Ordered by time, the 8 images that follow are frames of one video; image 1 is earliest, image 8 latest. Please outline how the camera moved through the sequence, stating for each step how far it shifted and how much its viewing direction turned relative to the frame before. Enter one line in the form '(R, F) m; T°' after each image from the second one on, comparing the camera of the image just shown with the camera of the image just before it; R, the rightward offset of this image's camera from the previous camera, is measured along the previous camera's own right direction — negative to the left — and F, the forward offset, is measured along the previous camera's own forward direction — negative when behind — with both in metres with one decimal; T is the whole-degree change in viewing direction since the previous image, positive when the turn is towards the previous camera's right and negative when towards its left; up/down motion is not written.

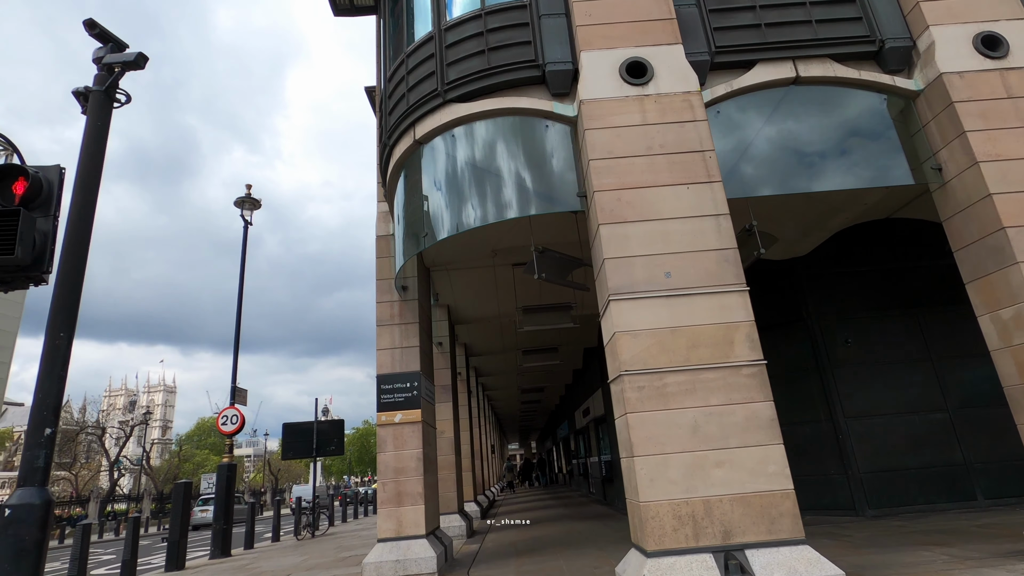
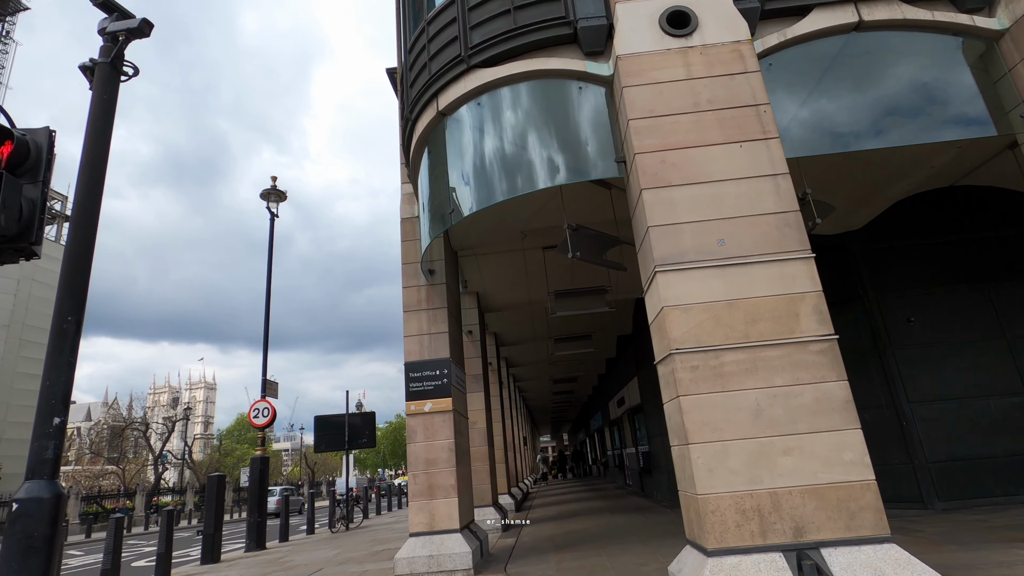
(-0.1, +0.5) m; -3°
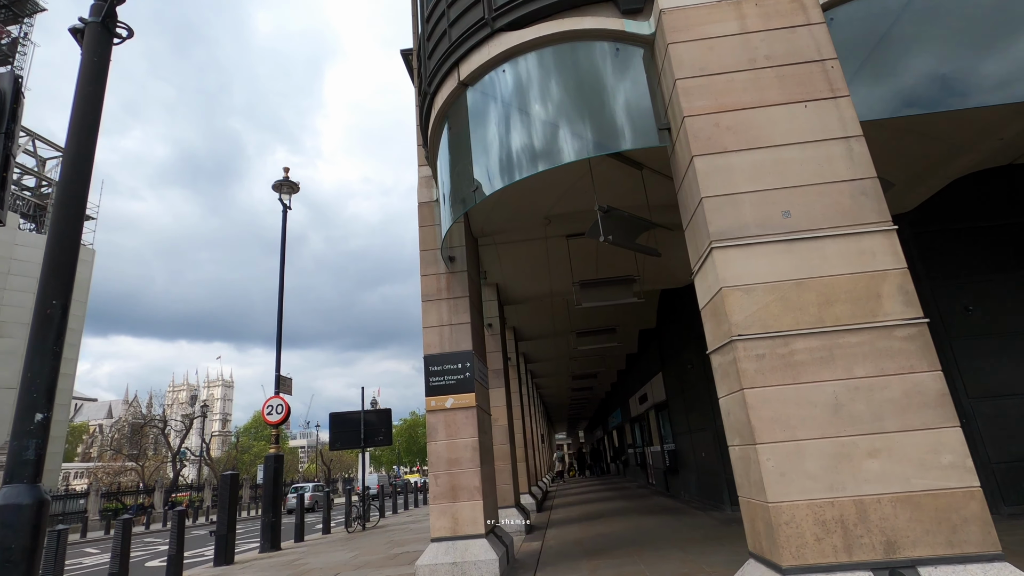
(-0.2, +0.5) m; -1°
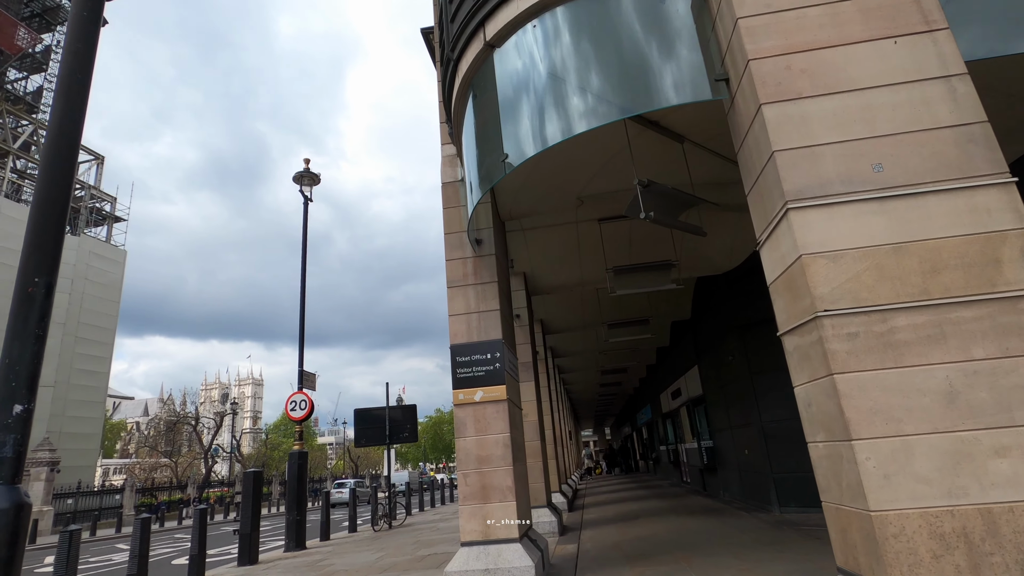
(-0.1, +0.6) m; -2°
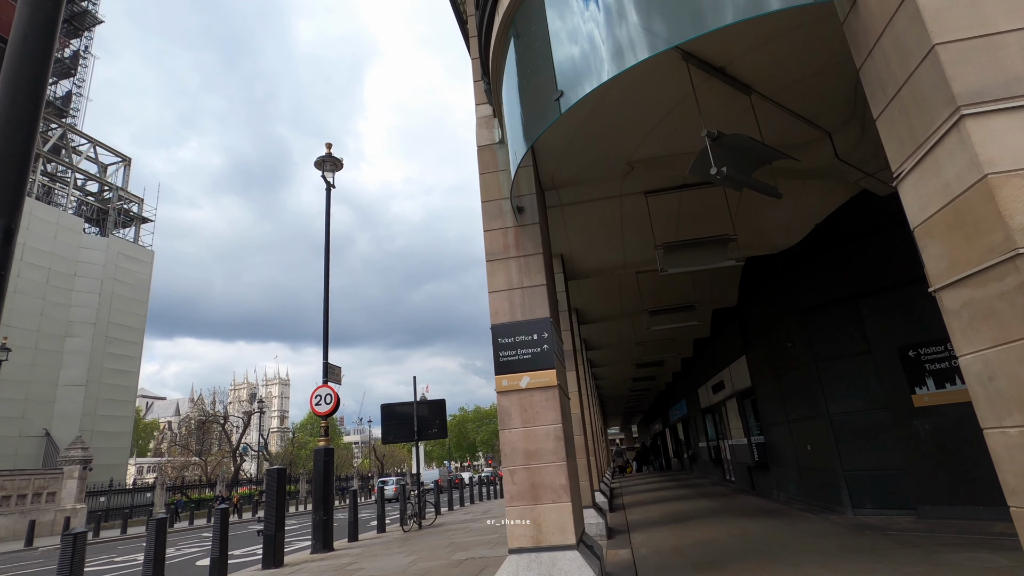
(-0.3, +0.8) m; -2°
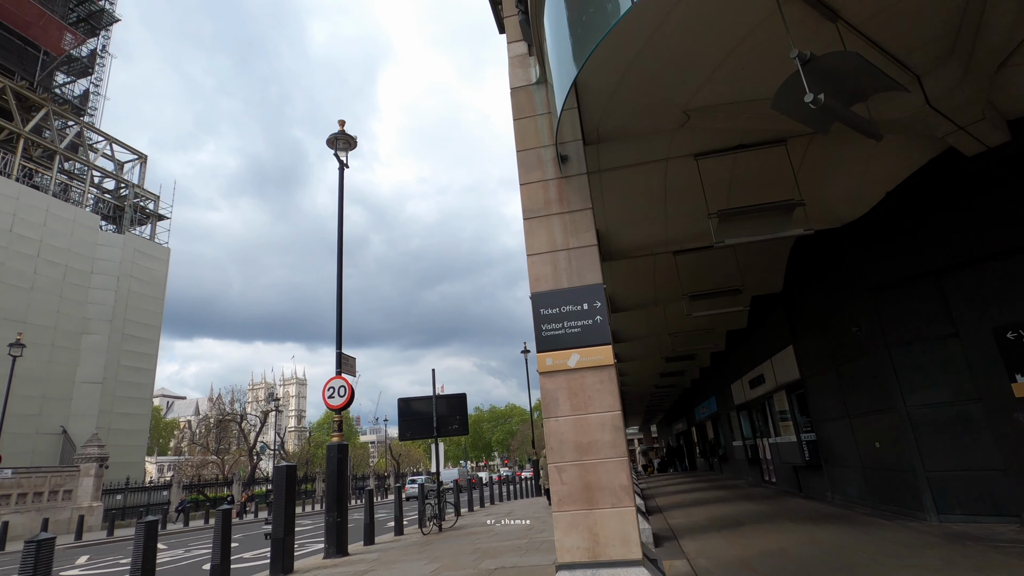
(-0.3, +1.0) m; -2°
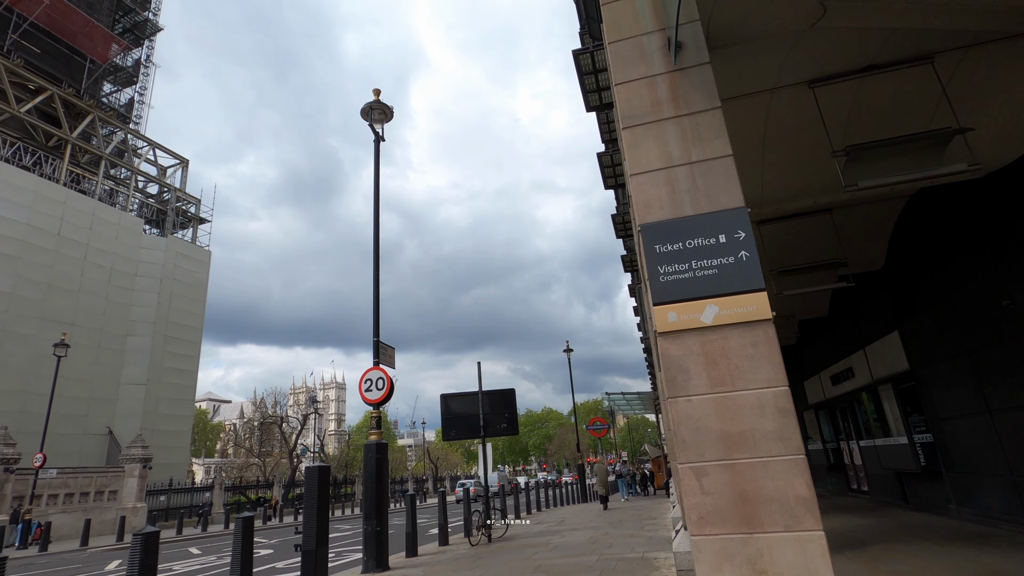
(-0.5, +1.4) m; -4°
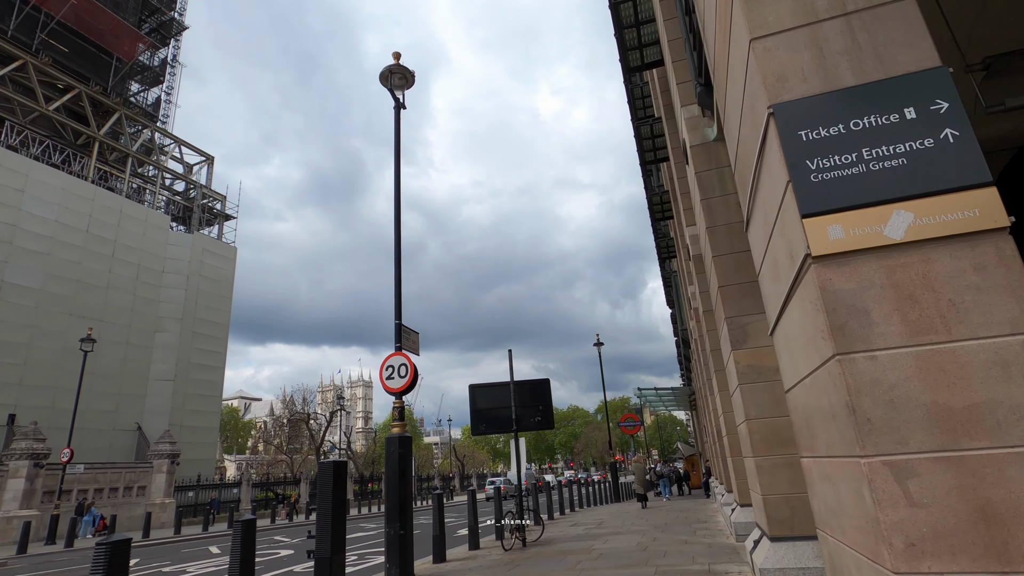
(-0.2, +1.1) m; -3°
